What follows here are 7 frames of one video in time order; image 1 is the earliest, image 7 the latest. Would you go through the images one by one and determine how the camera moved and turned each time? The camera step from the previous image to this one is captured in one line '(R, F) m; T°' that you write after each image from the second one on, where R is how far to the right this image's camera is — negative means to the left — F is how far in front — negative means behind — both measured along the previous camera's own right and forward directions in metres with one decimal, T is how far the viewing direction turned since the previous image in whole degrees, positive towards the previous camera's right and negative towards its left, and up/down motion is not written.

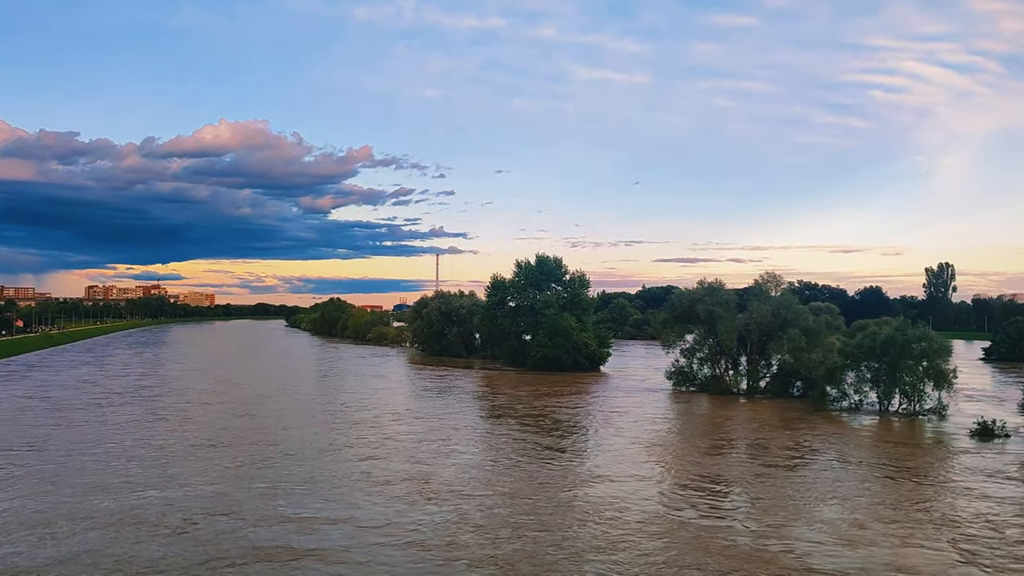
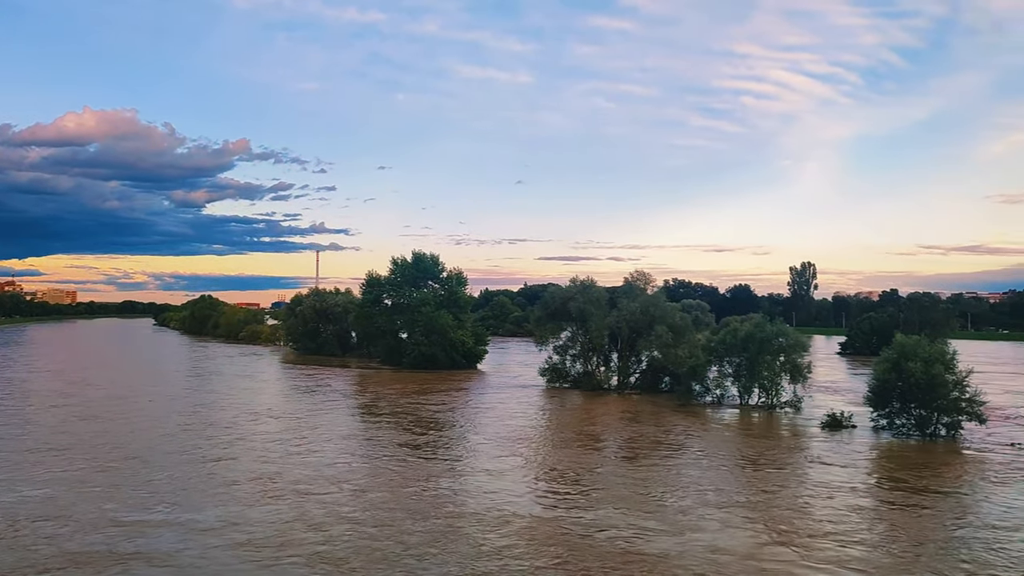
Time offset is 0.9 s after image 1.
(+0.6, -0.3) m; +7°
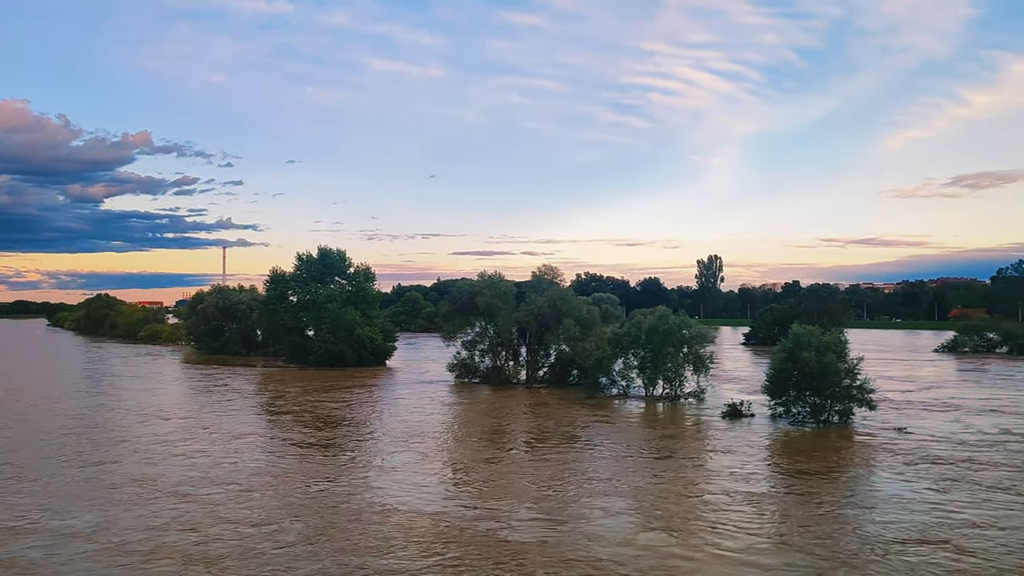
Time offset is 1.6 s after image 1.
(+0.5, -0.1) m; +5°
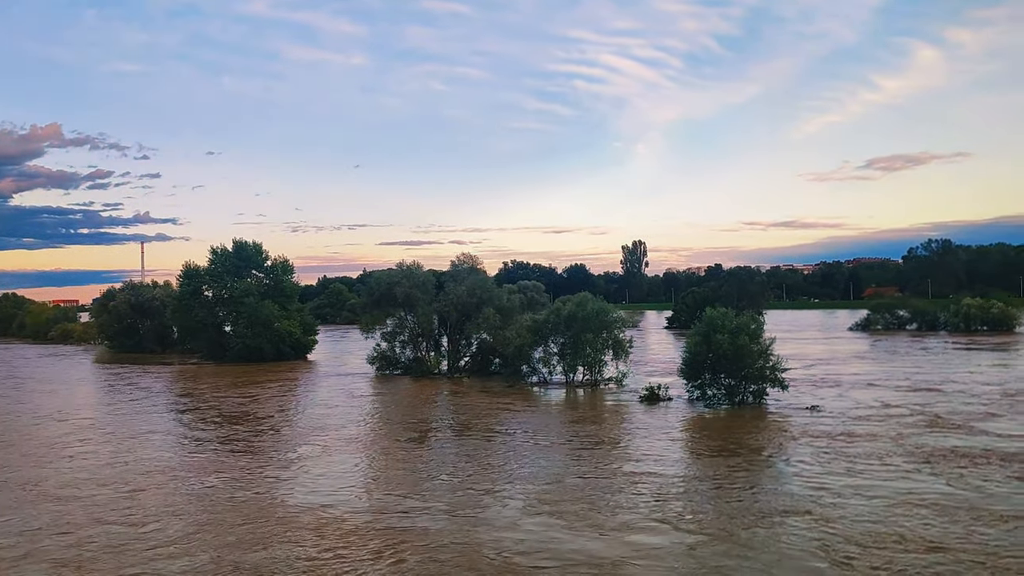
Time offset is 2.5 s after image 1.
(+0.7, -0.2) m; +4°
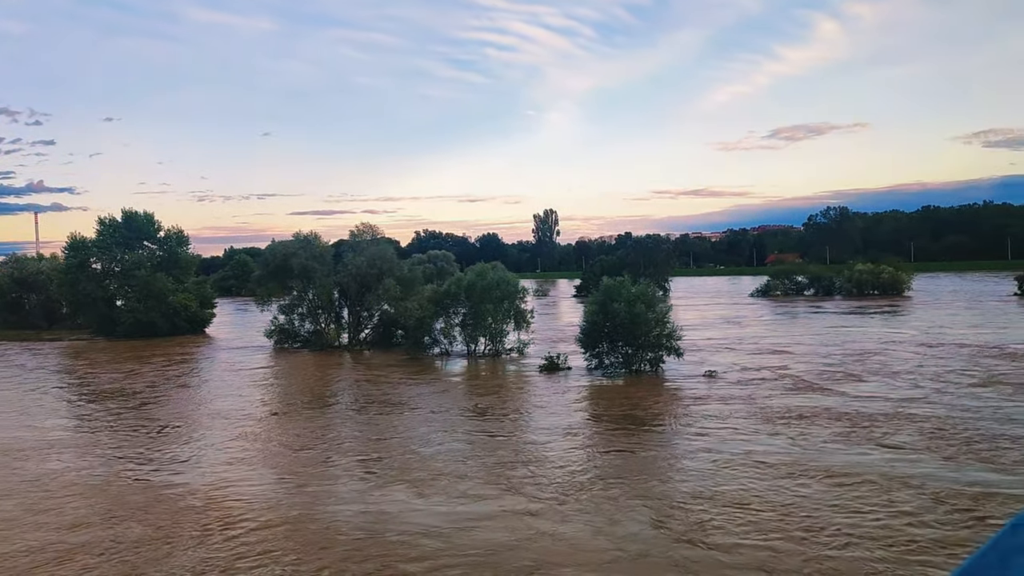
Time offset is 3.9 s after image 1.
(+1.1, -0.1) m; +5°
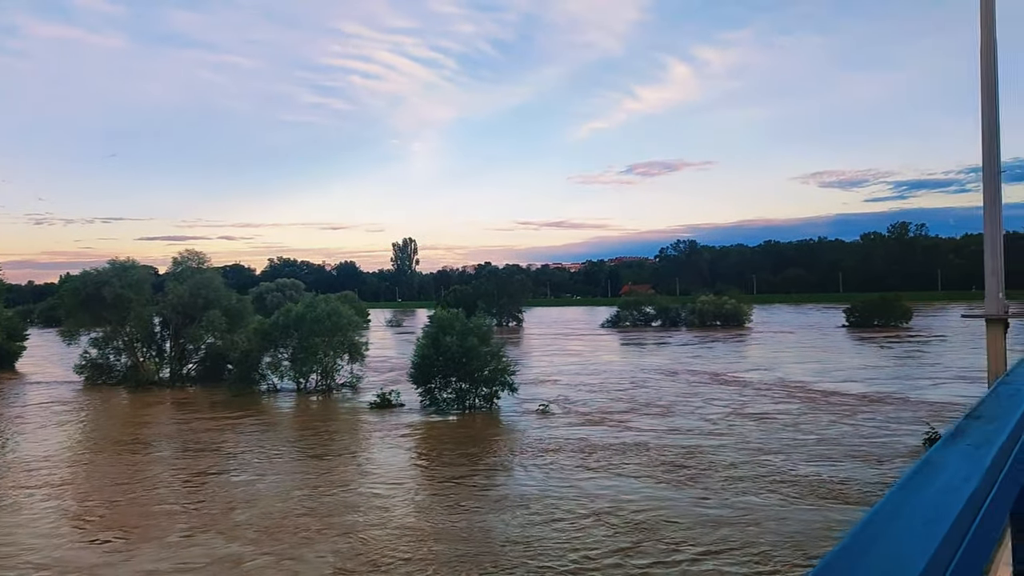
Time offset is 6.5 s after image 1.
(+2.2, +0.1) m; +7°
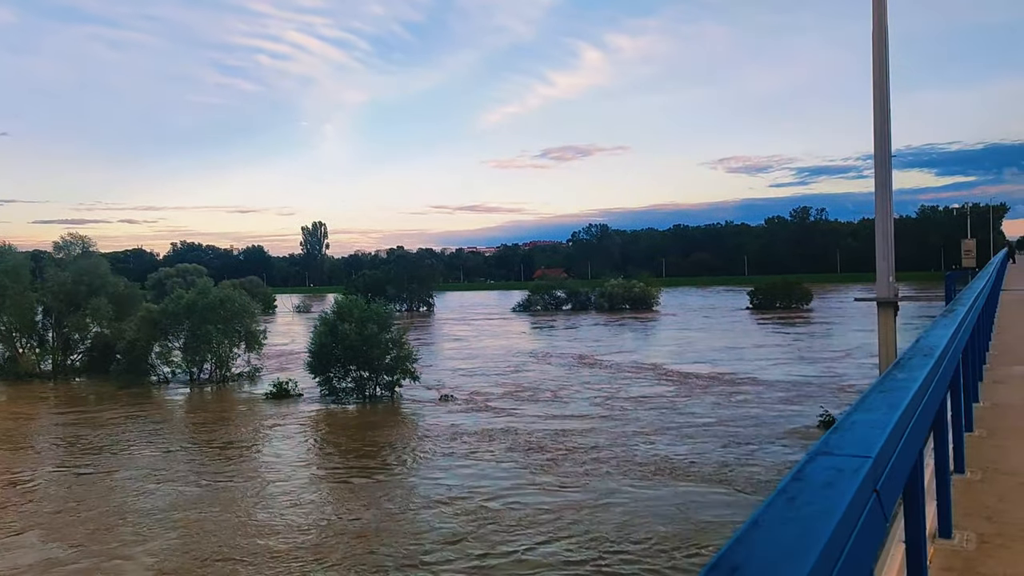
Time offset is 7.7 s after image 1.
(+1.0, +0.3) m; +5°
